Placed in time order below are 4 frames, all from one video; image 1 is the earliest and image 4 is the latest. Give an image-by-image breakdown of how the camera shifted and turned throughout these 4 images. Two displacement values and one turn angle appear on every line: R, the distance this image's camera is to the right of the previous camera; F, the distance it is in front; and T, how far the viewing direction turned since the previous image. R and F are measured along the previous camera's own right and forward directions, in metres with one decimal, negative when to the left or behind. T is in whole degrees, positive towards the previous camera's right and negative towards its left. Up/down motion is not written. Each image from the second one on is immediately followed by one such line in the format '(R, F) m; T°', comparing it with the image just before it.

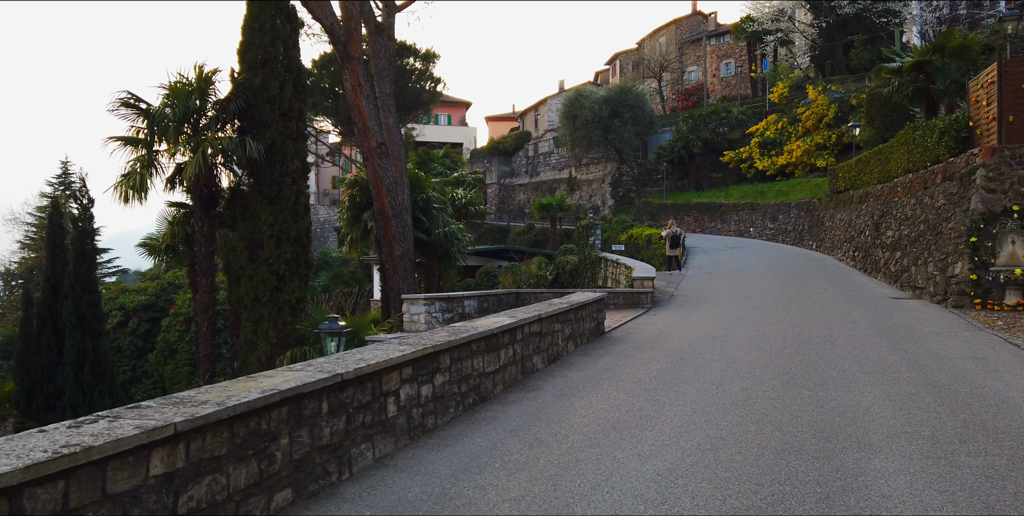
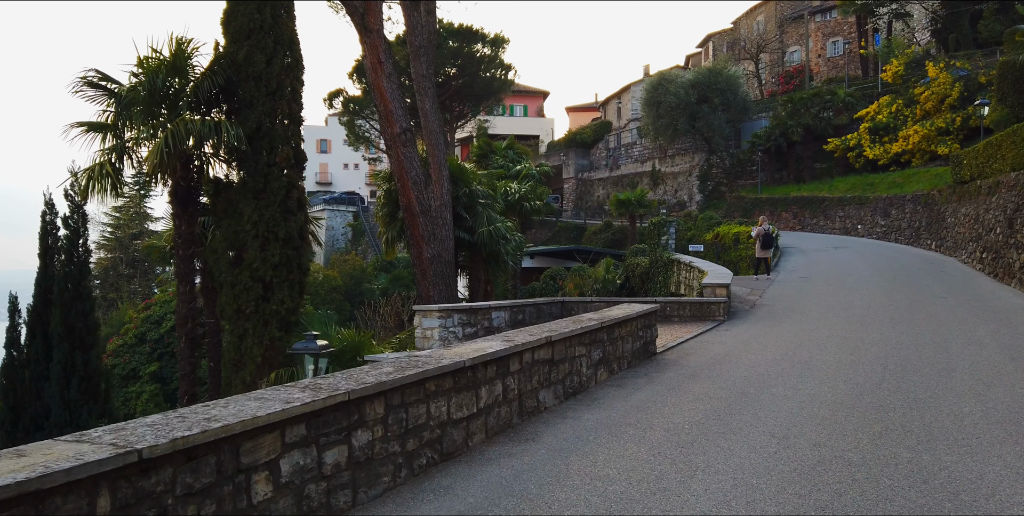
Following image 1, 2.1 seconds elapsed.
(+0.8, +2.2) m; -7°
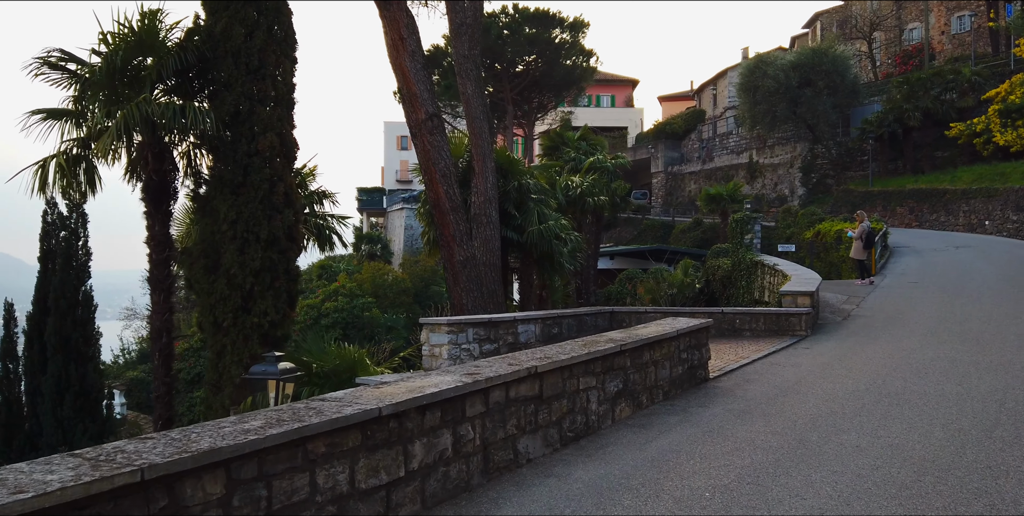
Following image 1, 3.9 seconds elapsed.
(+0.9, +1.8) m; -7°
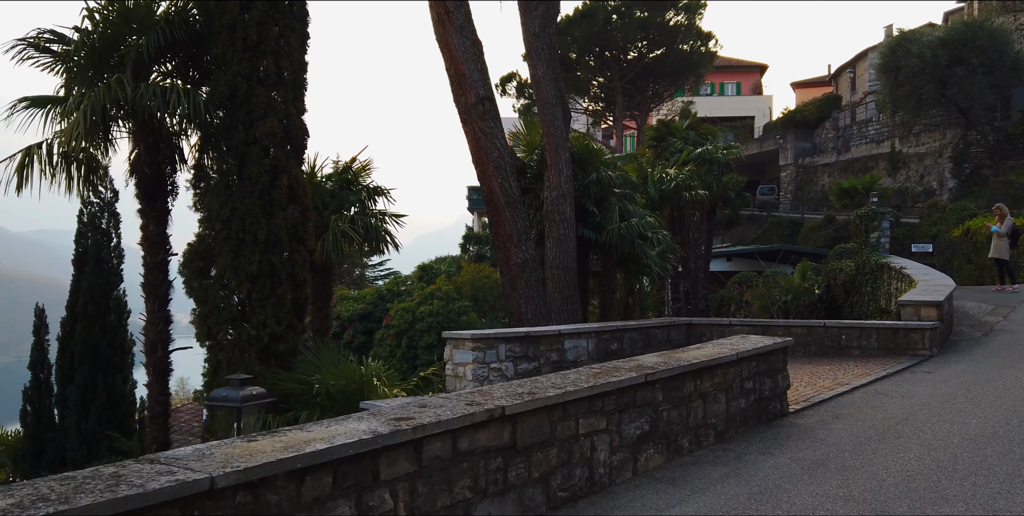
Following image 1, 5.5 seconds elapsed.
(+0.9, +1.5) m; -9°
